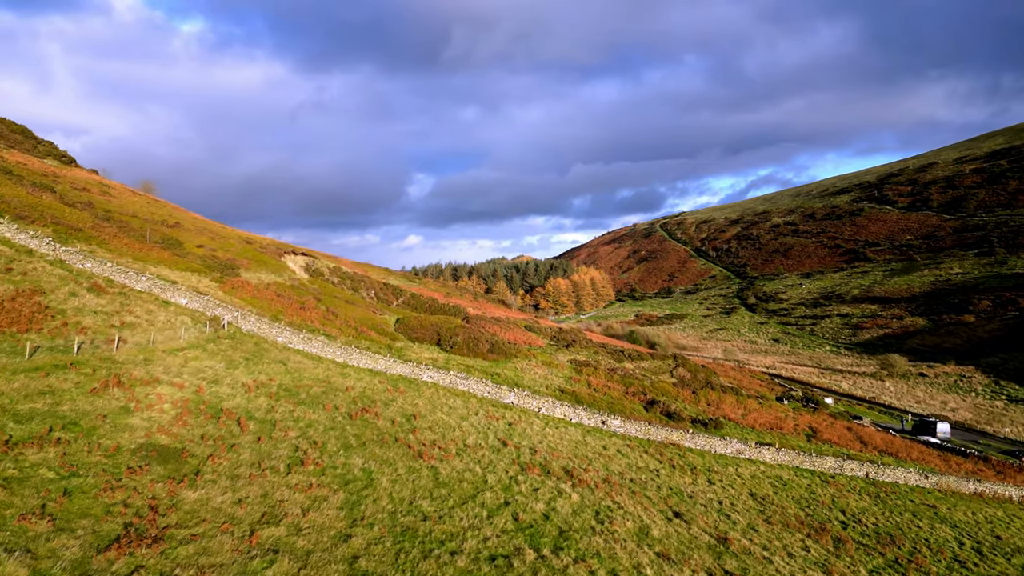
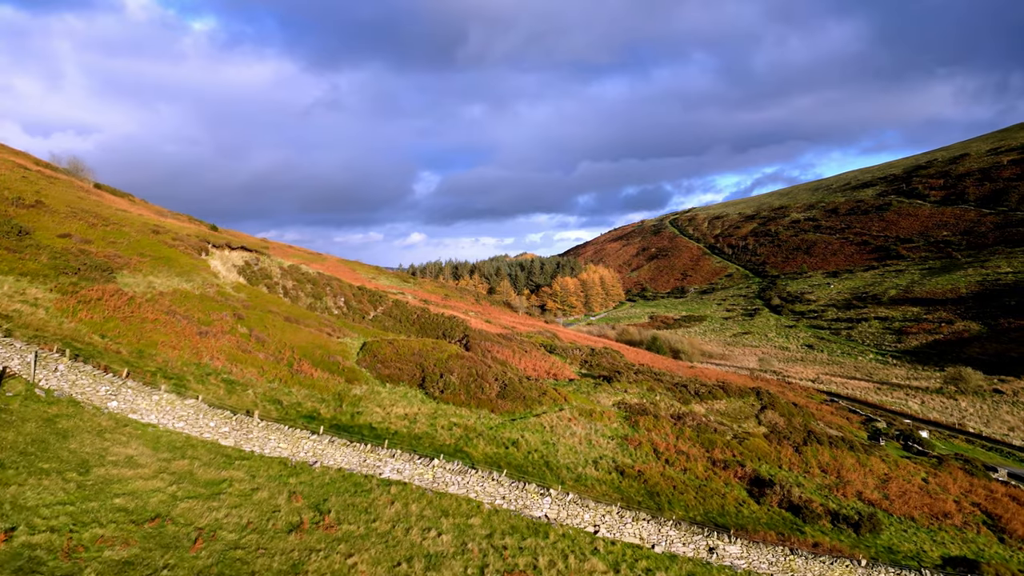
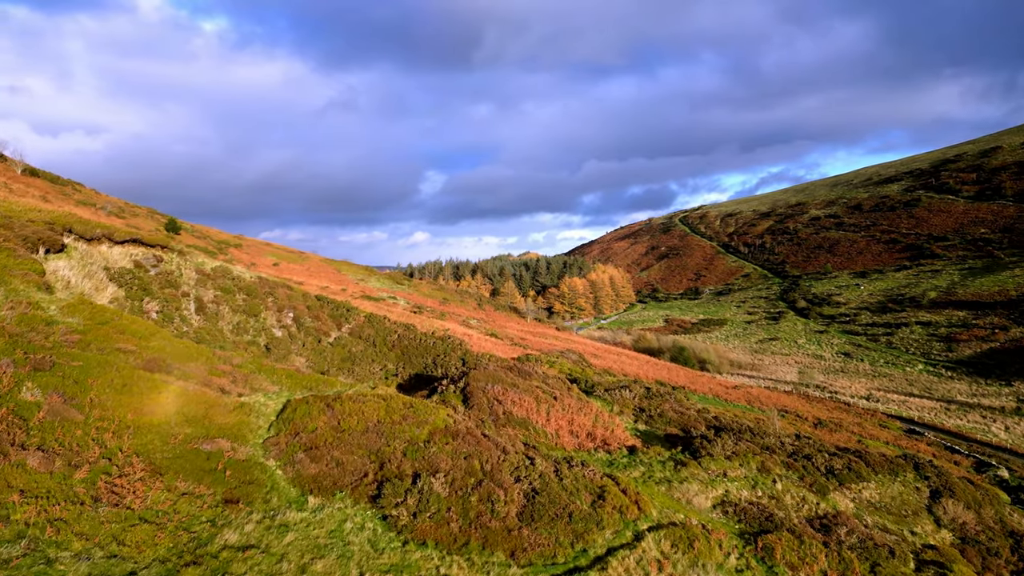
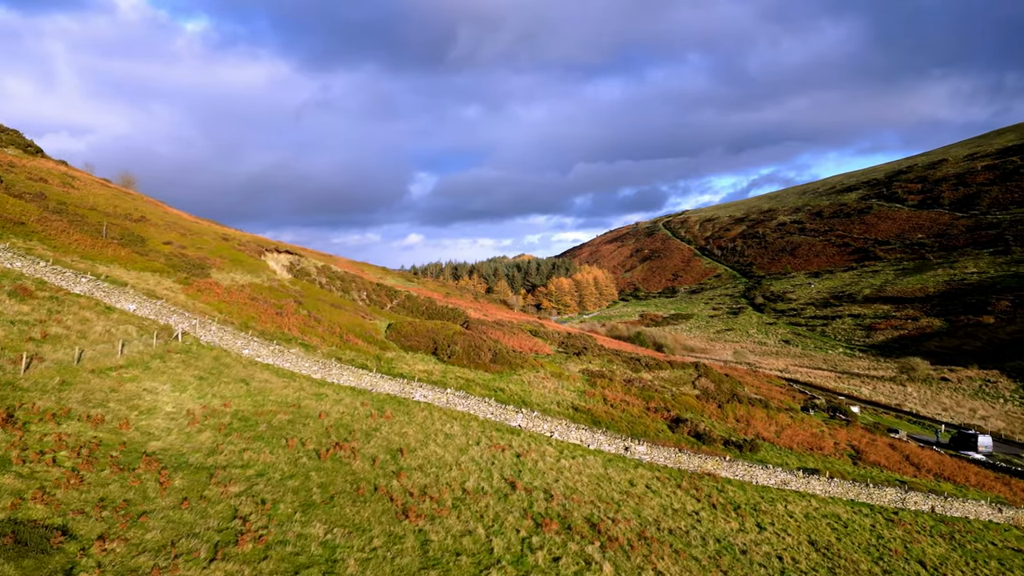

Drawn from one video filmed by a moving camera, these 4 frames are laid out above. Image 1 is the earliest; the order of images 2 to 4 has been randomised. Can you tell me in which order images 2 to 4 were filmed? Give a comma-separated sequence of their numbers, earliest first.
4, 2, 3
